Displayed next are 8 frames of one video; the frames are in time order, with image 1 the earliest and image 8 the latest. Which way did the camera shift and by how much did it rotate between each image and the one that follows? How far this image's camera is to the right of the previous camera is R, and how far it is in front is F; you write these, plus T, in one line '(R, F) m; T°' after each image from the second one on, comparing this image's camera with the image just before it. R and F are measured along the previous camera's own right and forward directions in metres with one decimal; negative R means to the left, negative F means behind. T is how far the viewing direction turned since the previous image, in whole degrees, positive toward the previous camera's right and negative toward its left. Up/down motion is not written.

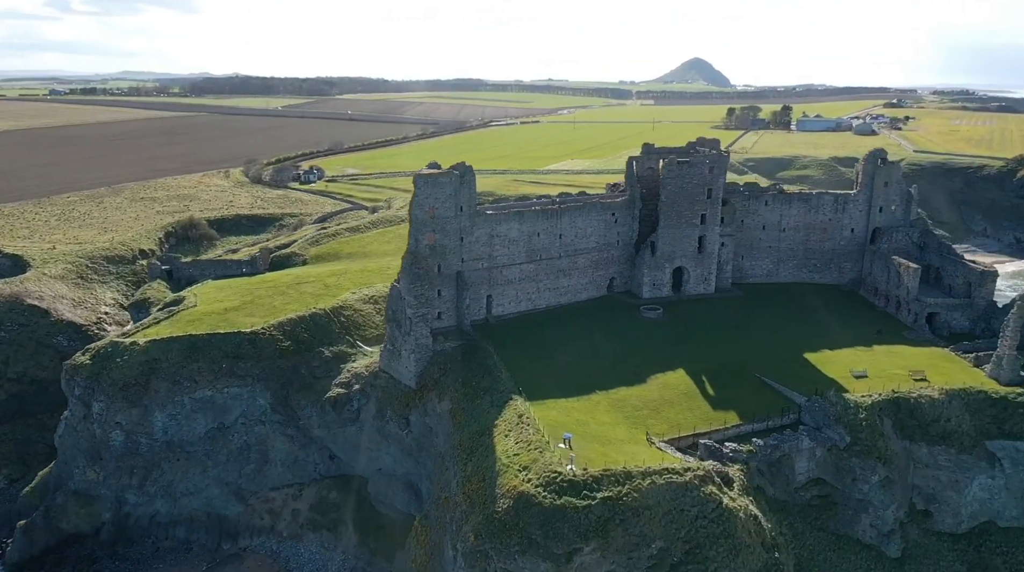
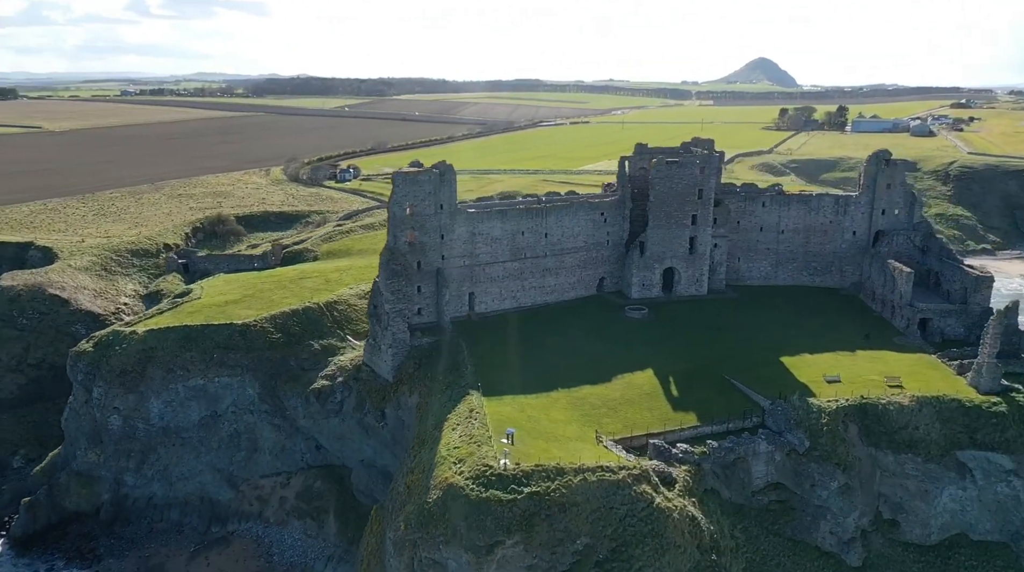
(+3.6, -0.2) m; -4°
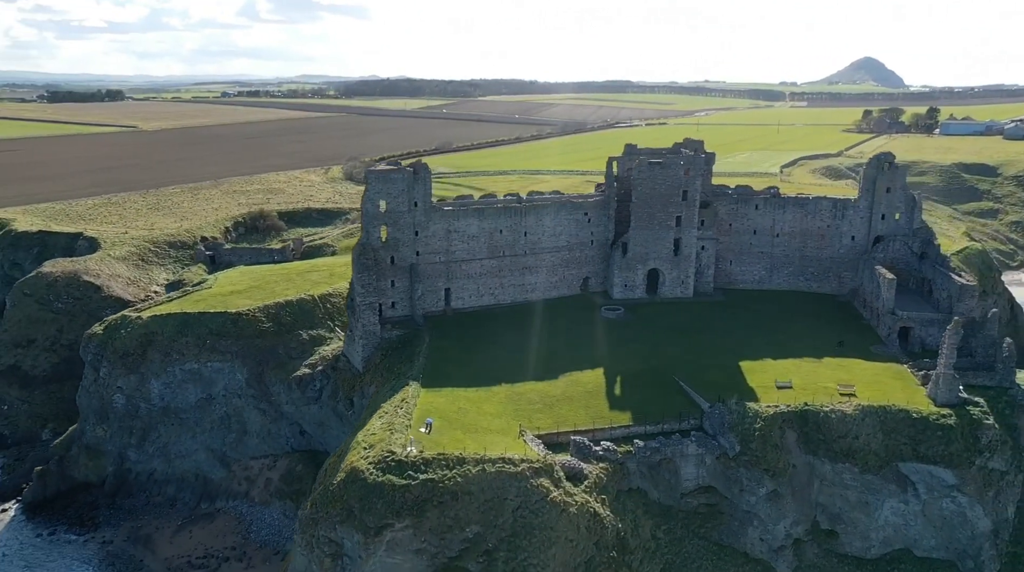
(+5.5, -0.3) m; -6°
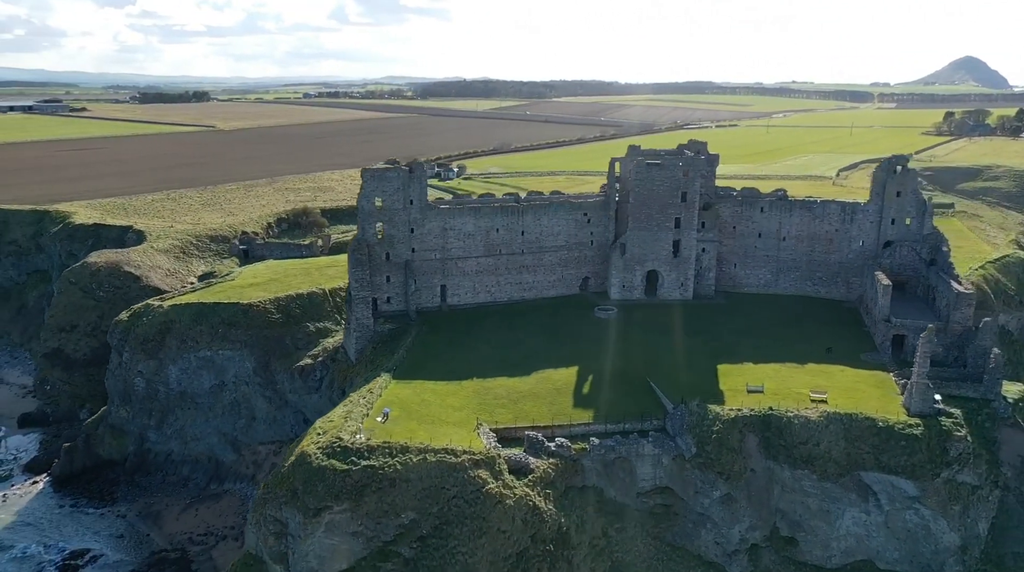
(+4.1, -0.4) m; -5°
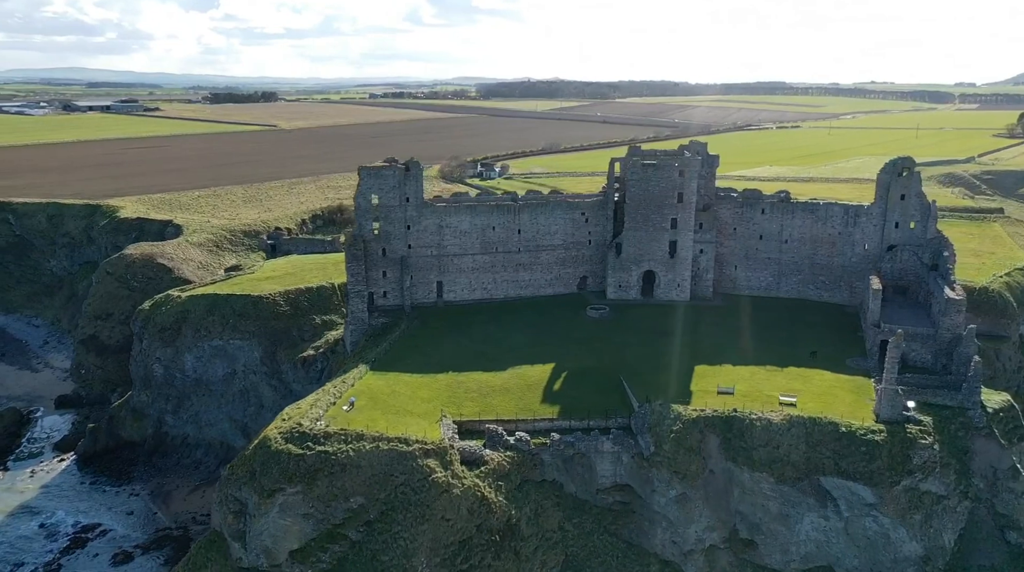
(+3.6, -0.5) m; -4°
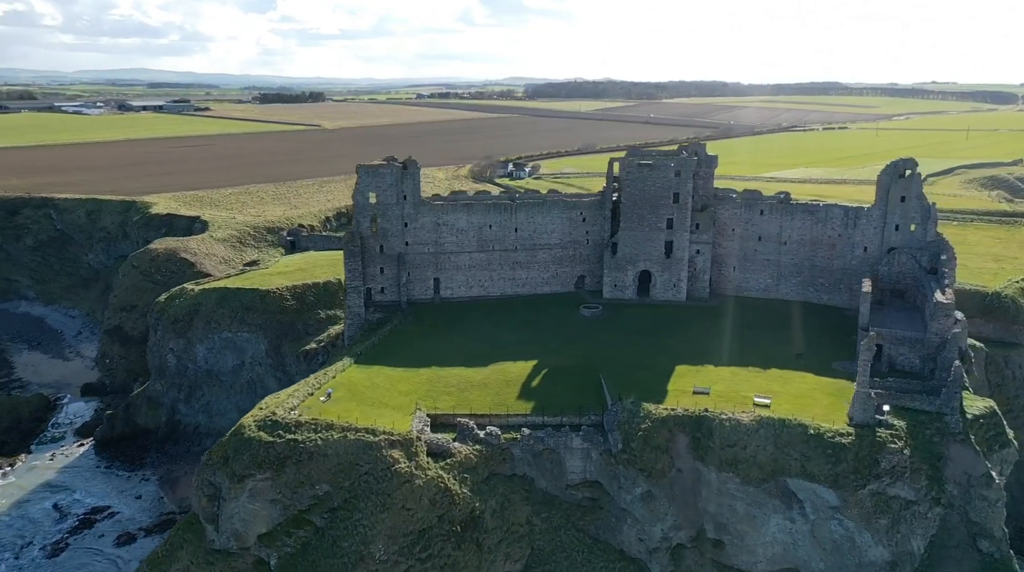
(+2.7, -0.4) m; -3°
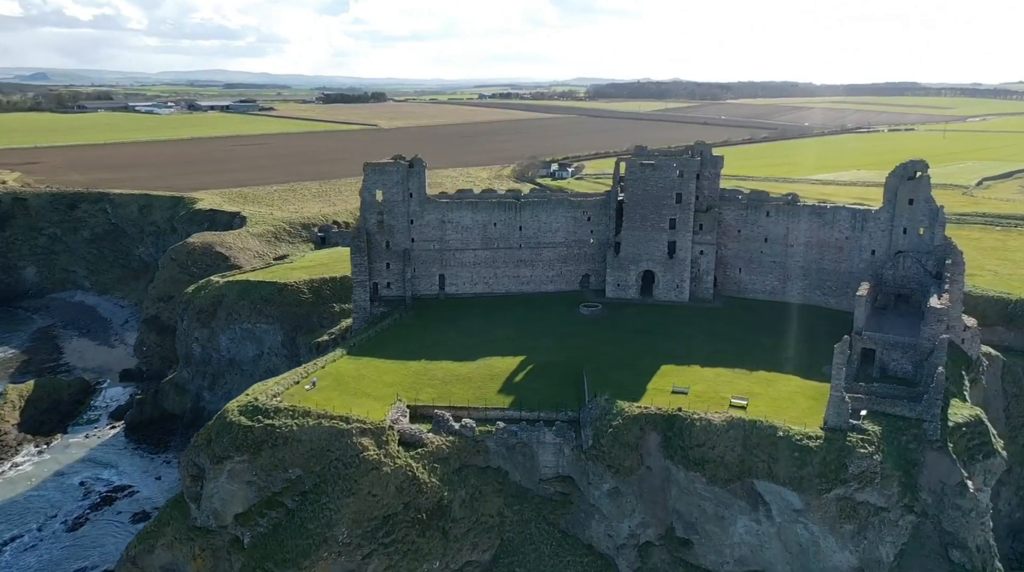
(+3.1, -0.5) m; -4°
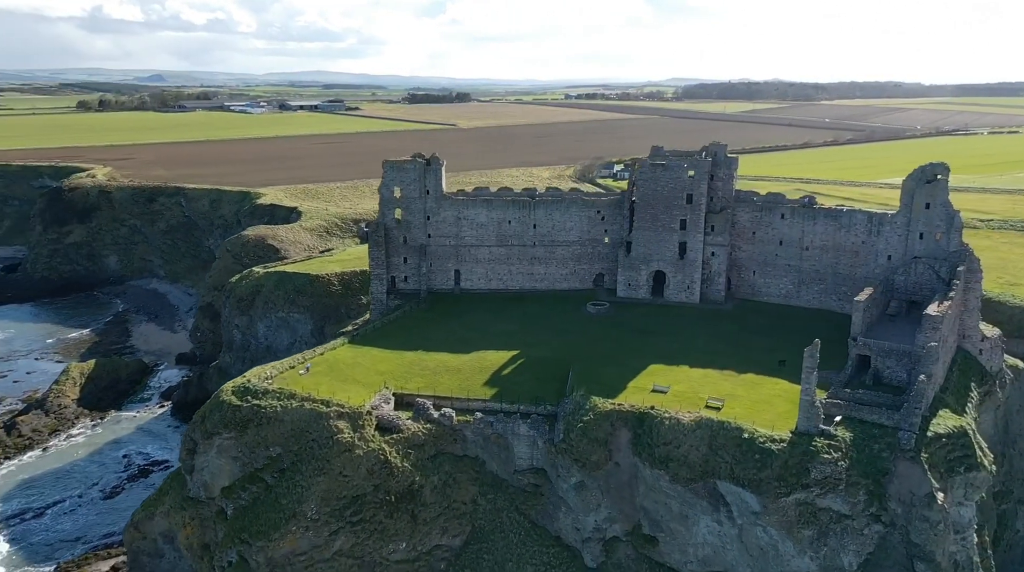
(+4.0, -0.6) m; -6°
